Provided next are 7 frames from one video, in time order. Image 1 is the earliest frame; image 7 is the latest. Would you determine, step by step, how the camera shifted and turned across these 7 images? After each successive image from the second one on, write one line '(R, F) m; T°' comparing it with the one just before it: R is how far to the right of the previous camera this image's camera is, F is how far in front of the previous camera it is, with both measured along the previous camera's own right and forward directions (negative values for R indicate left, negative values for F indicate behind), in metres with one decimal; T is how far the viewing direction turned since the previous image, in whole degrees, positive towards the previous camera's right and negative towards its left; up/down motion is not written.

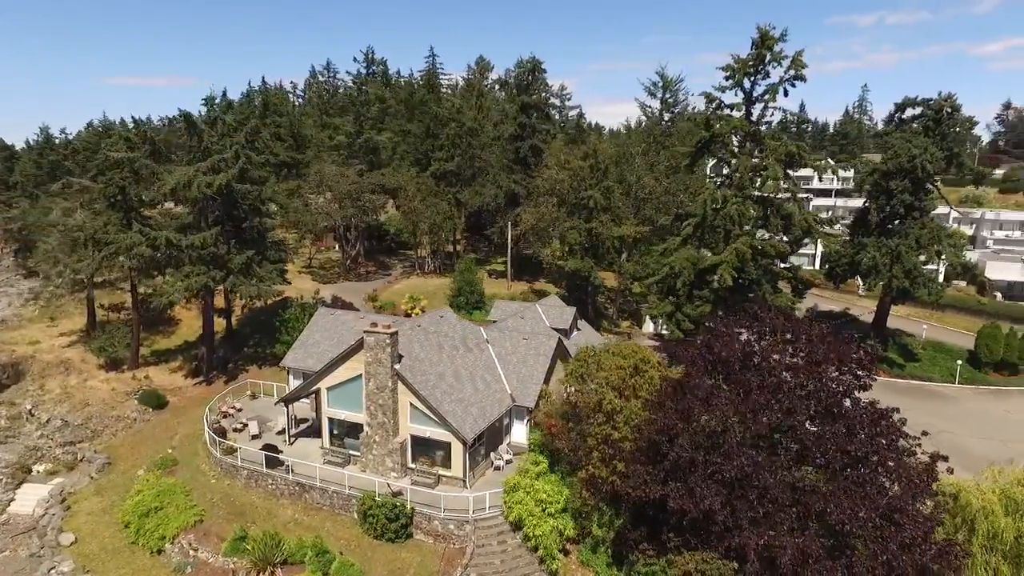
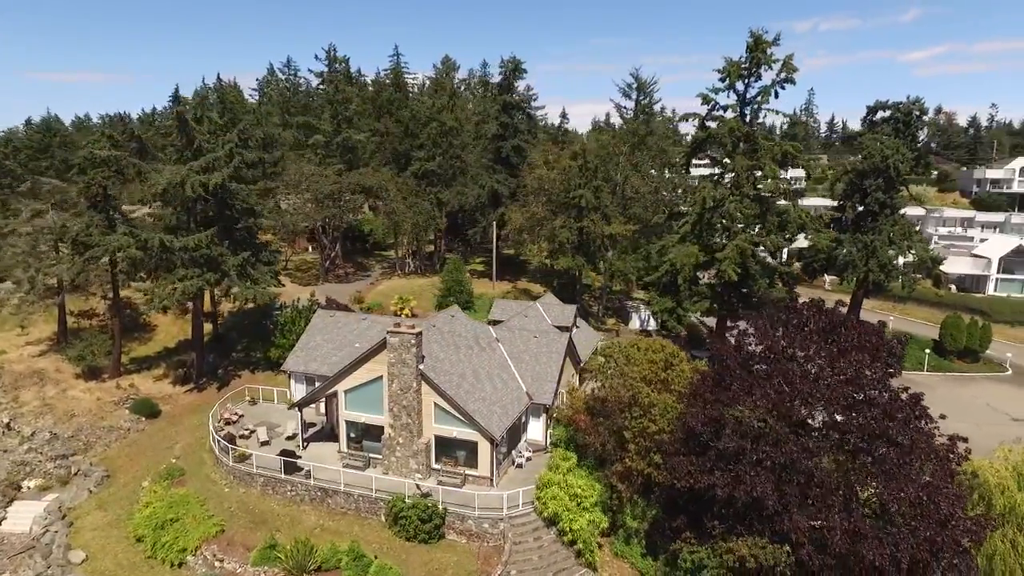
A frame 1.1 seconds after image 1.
(-3.2, 0.0) m; +4°
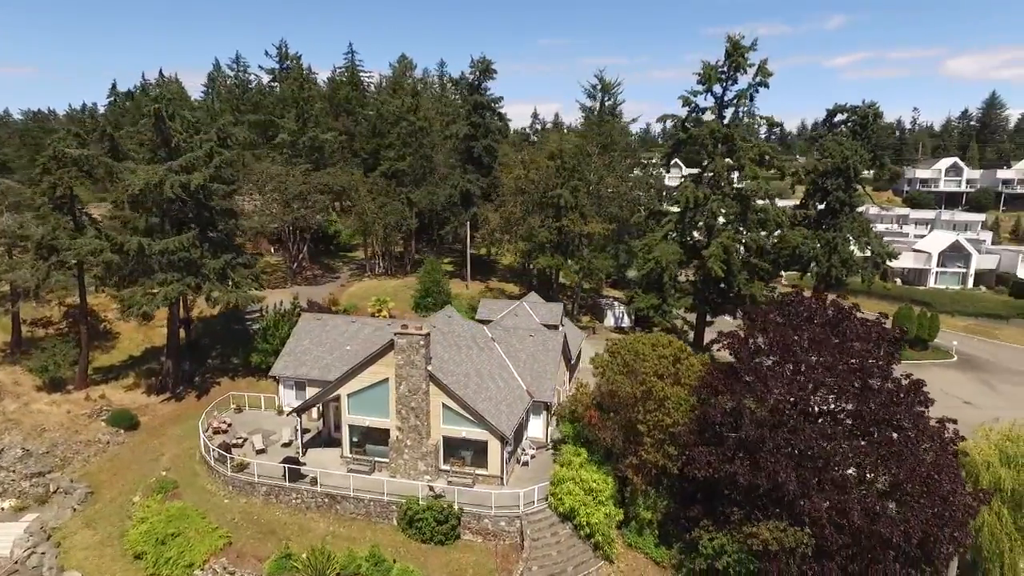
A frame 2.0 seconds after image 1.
(-2.7, -0.1) m; +5°
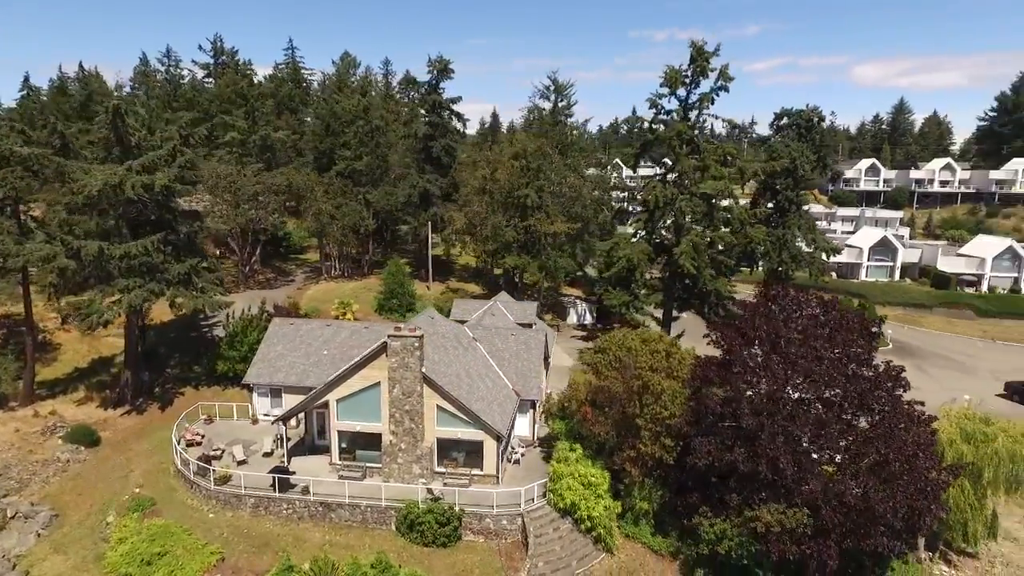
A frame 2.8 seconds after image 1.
(-2.5, 0.0) m; +6°
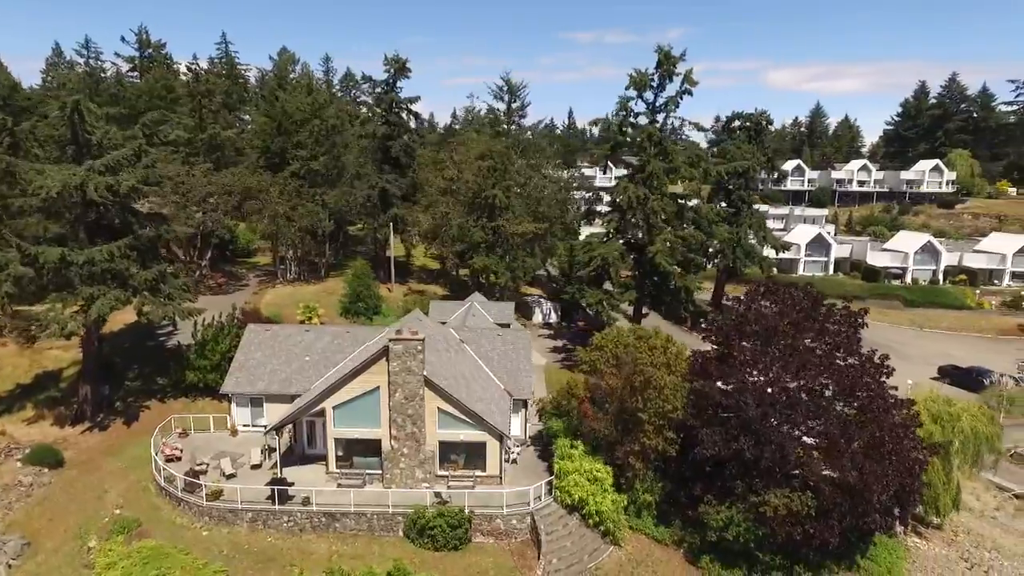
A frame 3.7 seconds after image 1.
(-2.9, 0.0) m; +6°
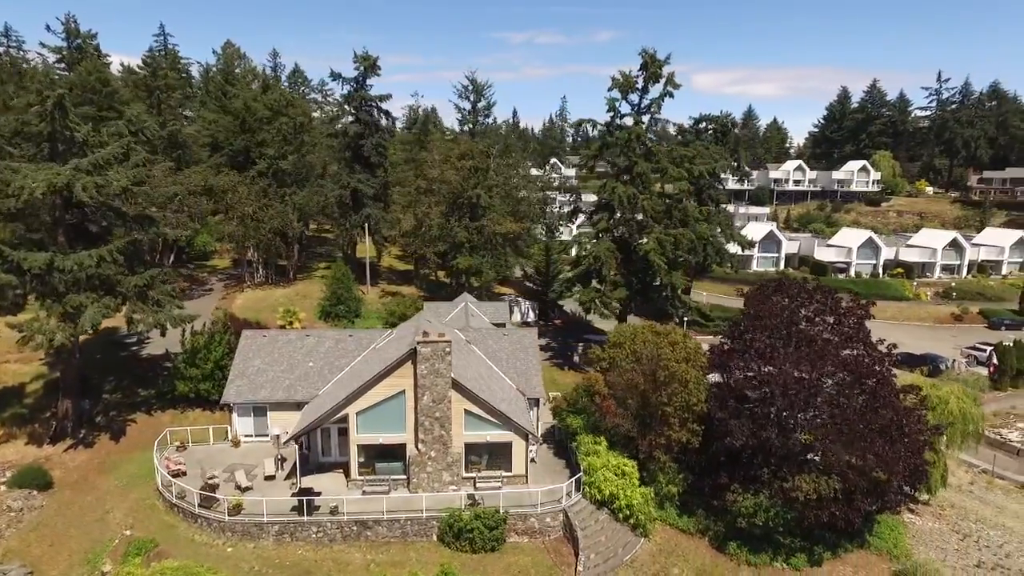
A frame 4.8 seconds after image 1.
(-3.8, +0.1) m; +6°
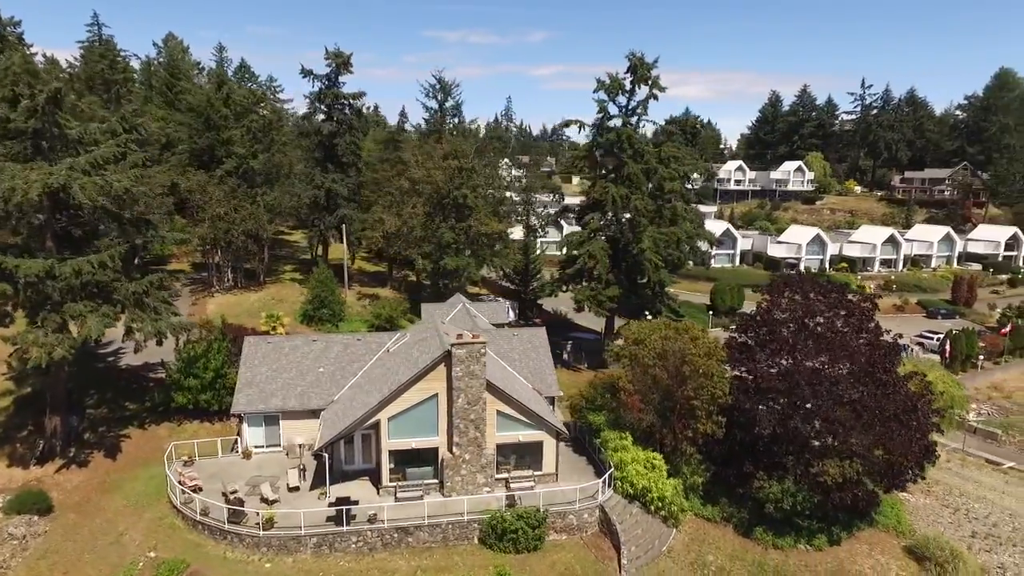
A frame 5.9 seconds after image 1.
(-4.0, +0.1) m; +6°
